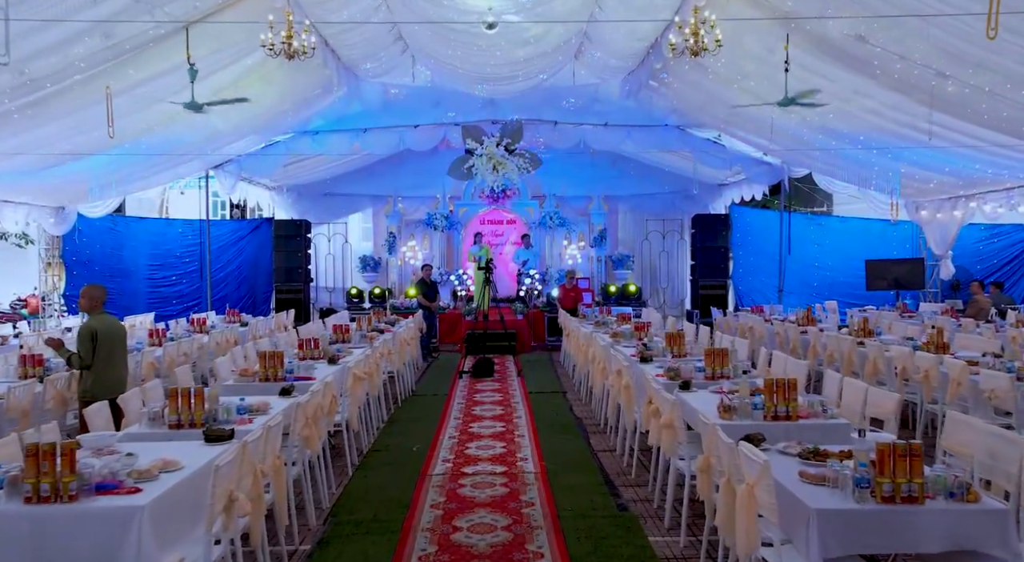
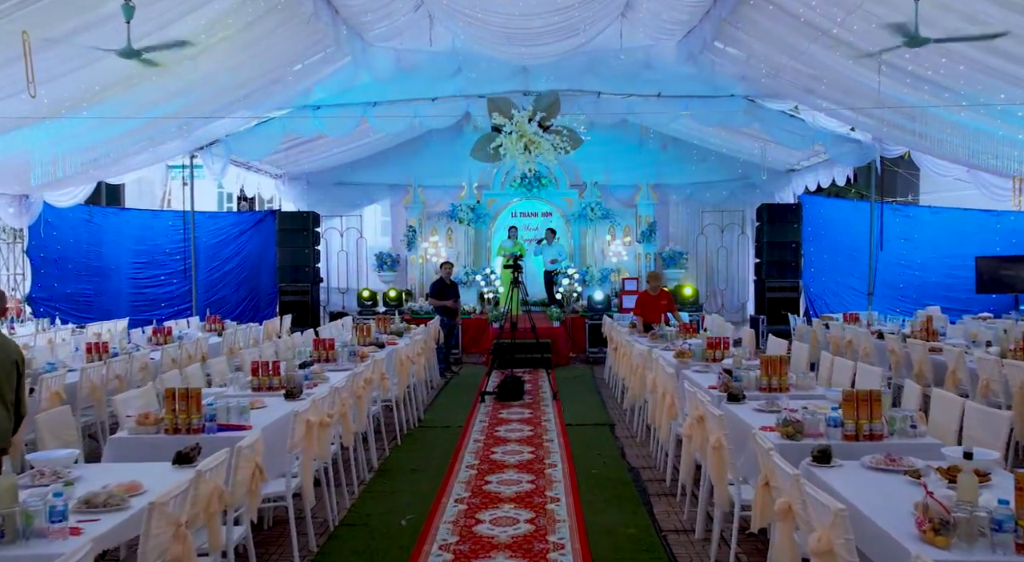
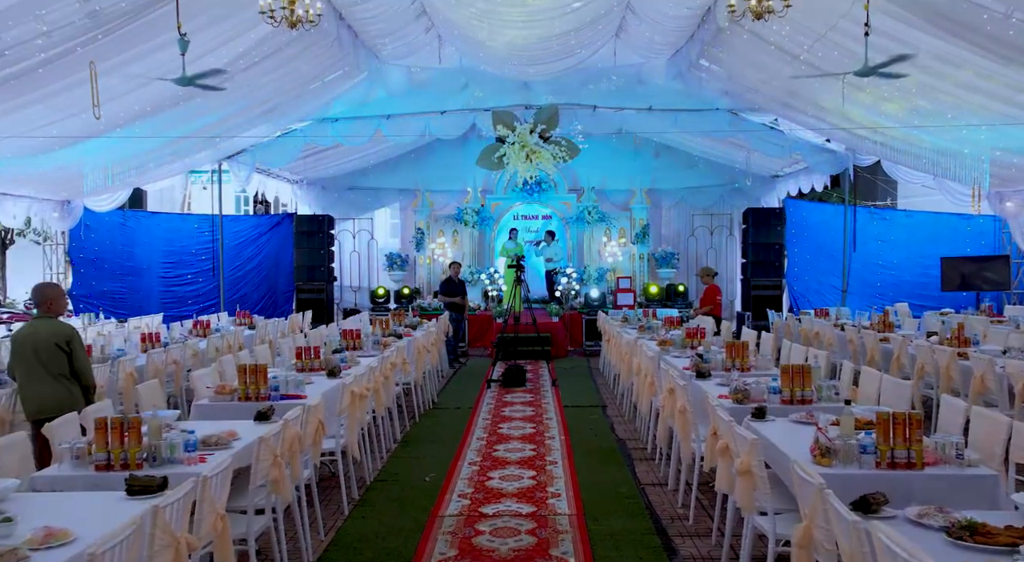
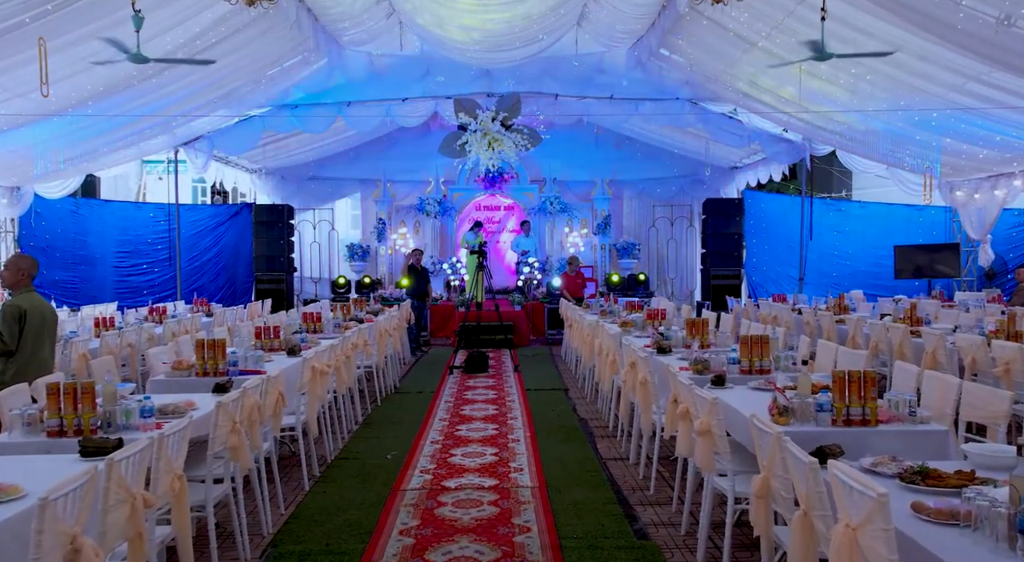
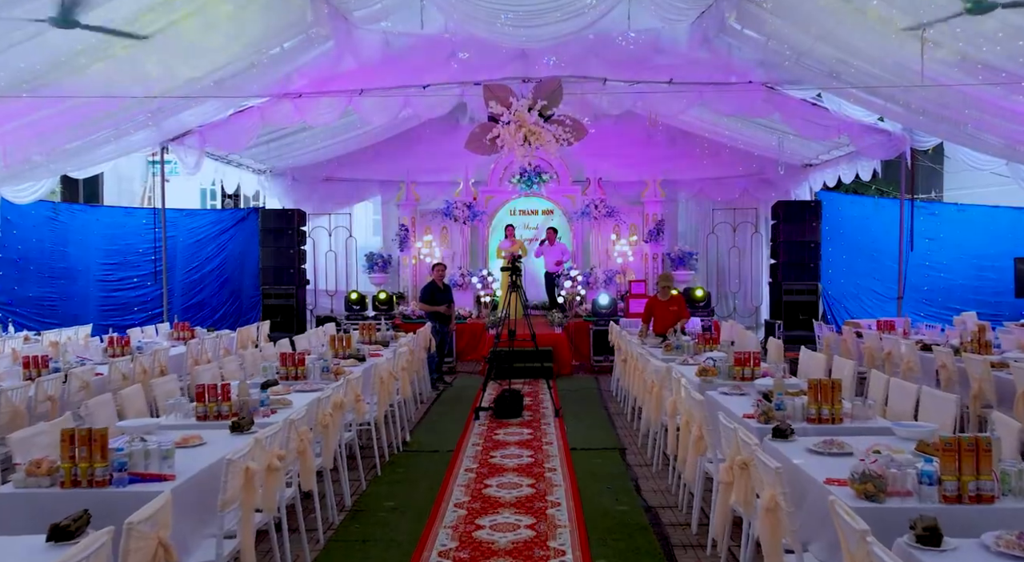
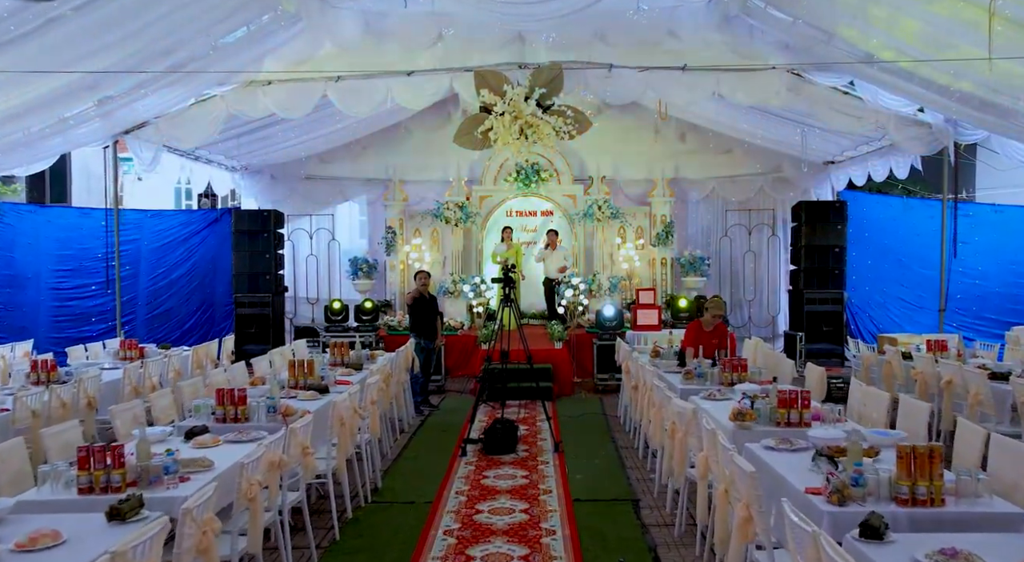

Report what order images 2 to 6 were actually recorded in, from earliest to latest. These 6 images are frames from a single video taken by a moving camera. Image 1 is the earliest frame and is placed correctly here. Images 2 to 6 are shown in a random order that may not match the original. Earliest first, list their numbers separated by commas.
4, 3, 2, 5, 6
